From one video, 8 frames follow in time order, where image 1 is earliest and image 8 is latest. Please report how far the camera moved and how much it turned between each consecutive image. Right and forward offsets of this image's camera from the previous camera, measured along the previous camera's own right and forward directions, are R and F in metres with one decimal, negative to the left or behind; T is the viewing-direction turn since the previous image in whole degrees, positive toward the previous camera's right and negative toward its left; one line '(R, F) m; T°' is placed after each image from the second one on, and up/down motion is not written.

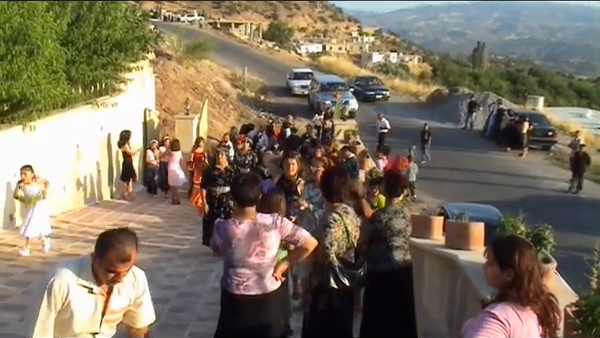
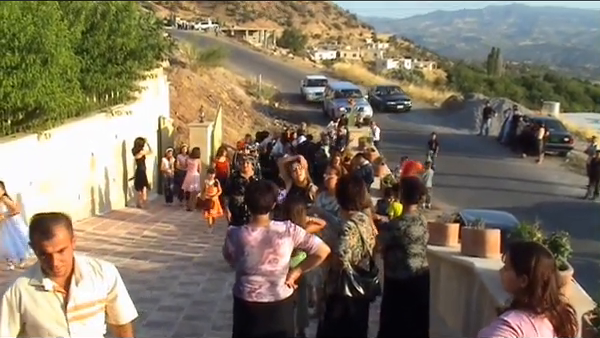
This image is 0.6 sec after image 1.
(0.0, 0.0) m; -1°
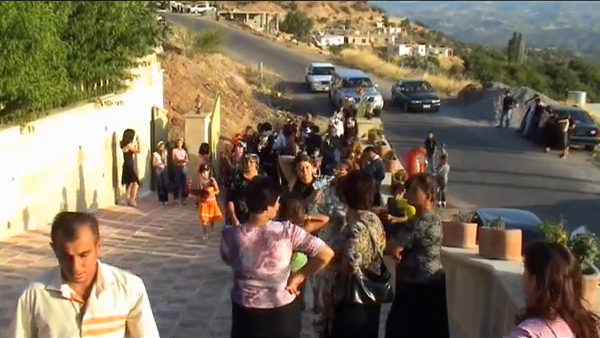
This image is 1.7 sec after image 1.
(-0.1, +1.1) m; 0°
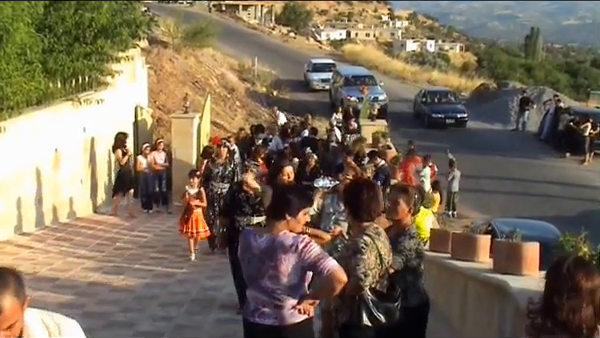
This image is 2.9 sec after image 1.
(-0.2, +1.2) m; +1°
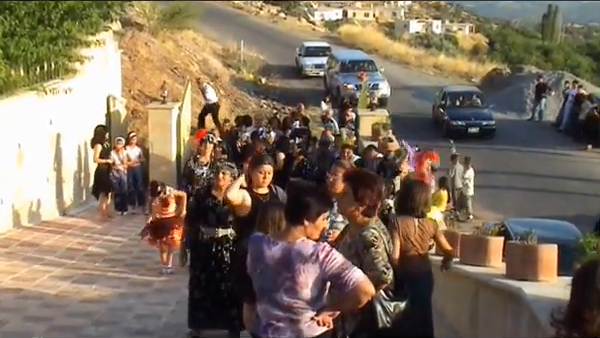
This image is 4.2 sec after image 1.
(0.0, +1.3) m; +1°
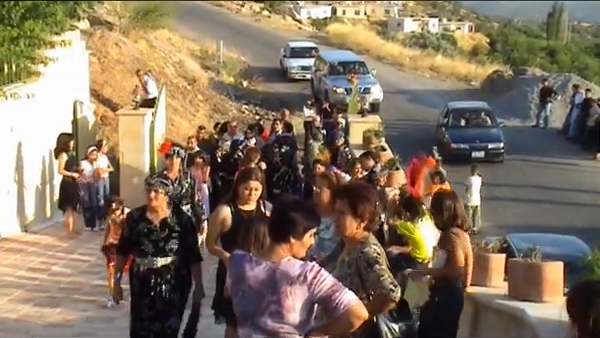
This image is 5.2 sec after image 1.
(-0.1, +1.0) m; +1°
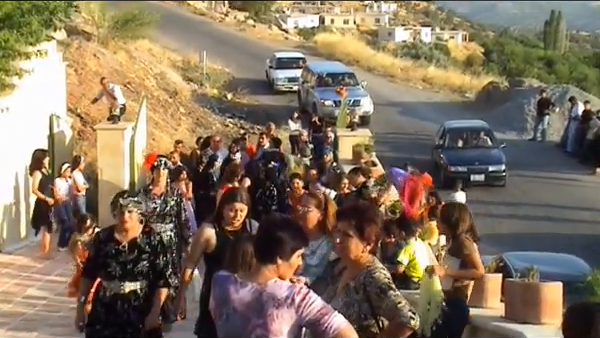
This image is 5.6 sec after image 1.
(+0.1, +0.5) m; 0°
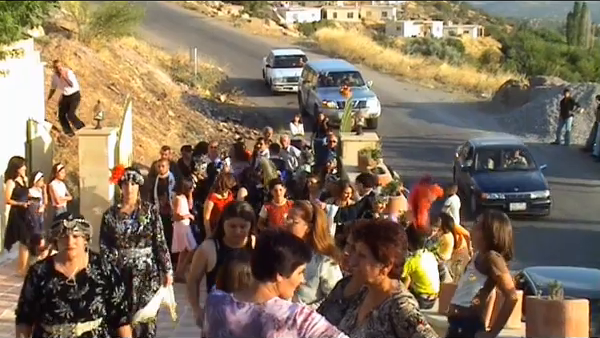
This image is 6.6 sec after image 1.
(0.0, +0.9) m; 0°
